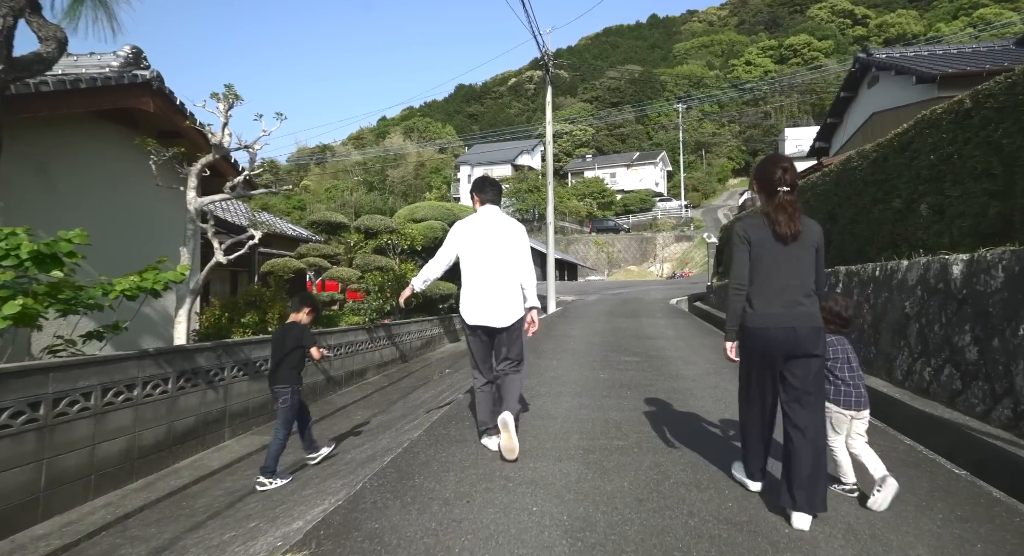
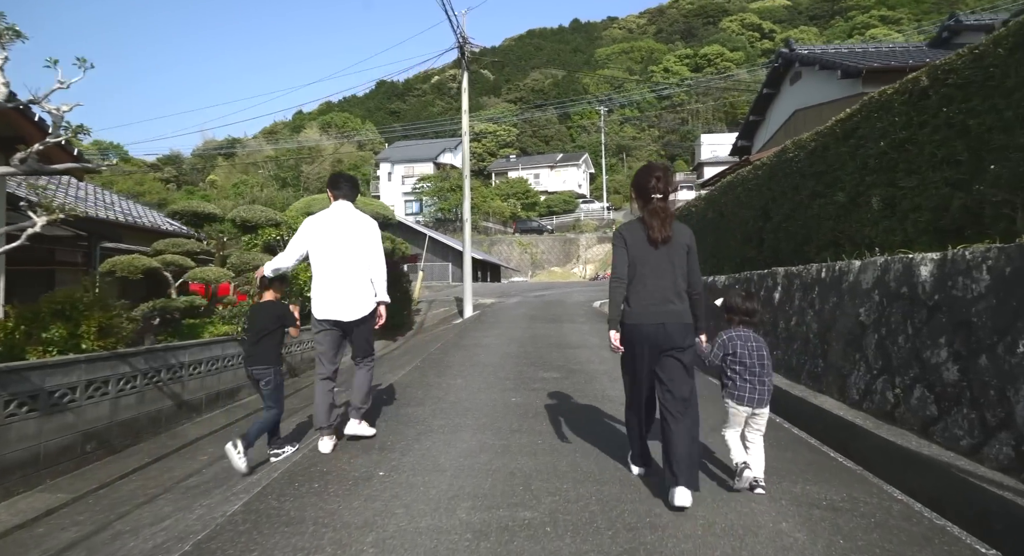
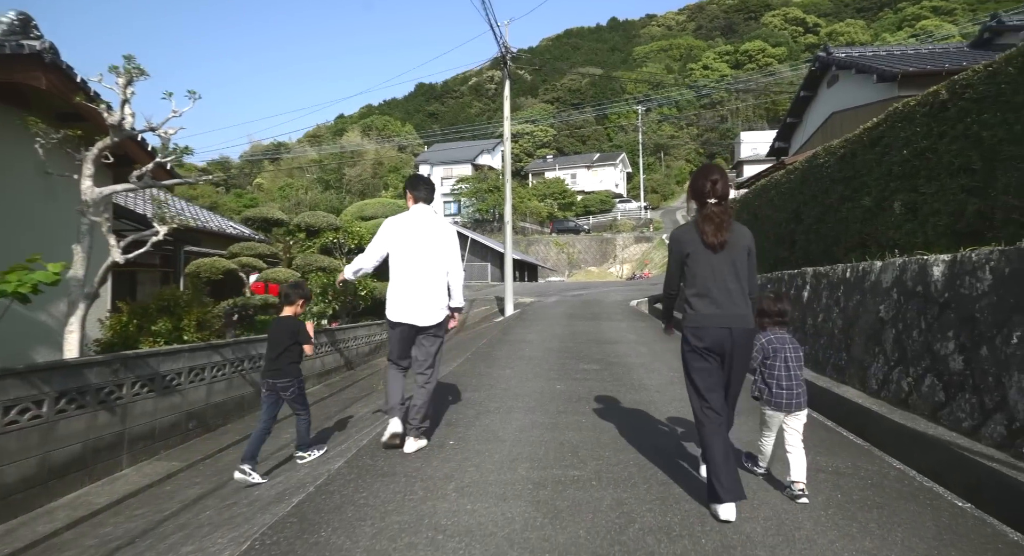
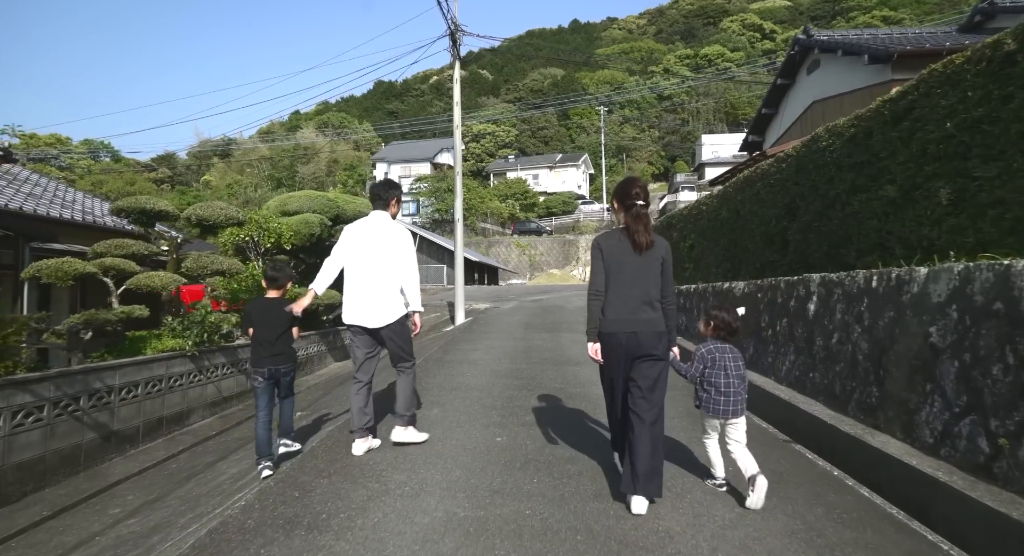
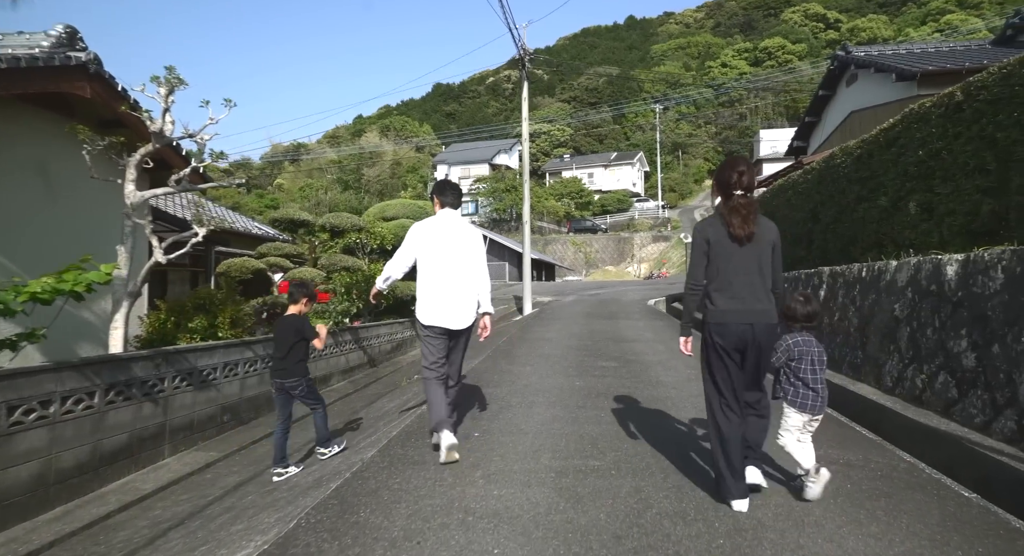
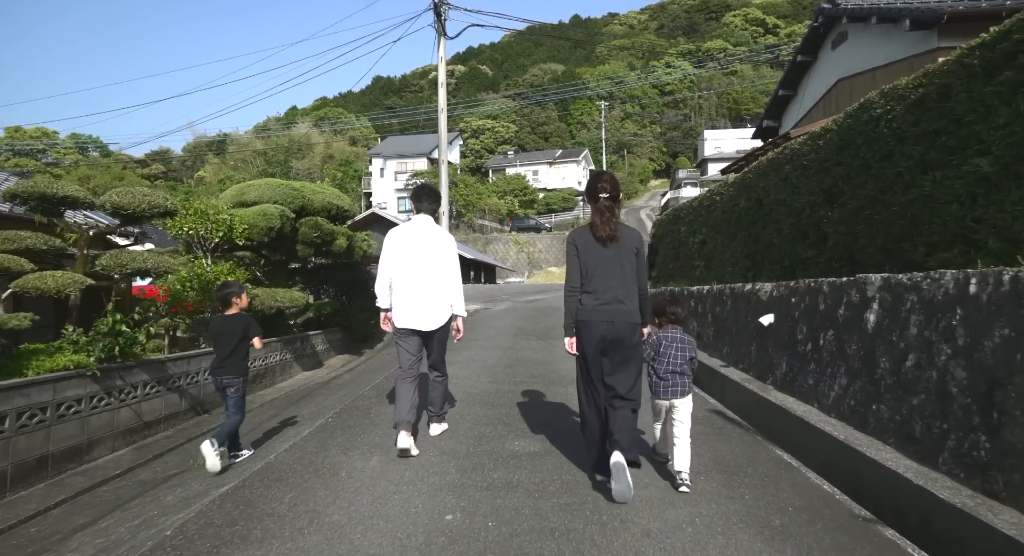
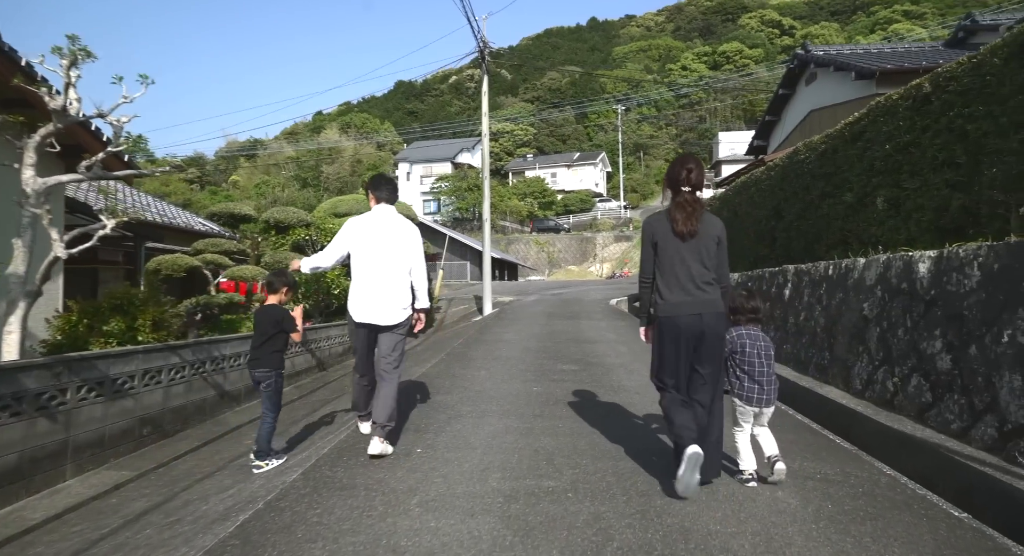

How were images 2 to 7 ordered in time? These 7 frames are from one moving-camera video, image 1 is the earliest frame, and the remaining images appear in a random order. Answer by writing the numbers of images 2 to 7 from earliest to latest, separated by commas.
5, 3, 7, 2, 4, 6
